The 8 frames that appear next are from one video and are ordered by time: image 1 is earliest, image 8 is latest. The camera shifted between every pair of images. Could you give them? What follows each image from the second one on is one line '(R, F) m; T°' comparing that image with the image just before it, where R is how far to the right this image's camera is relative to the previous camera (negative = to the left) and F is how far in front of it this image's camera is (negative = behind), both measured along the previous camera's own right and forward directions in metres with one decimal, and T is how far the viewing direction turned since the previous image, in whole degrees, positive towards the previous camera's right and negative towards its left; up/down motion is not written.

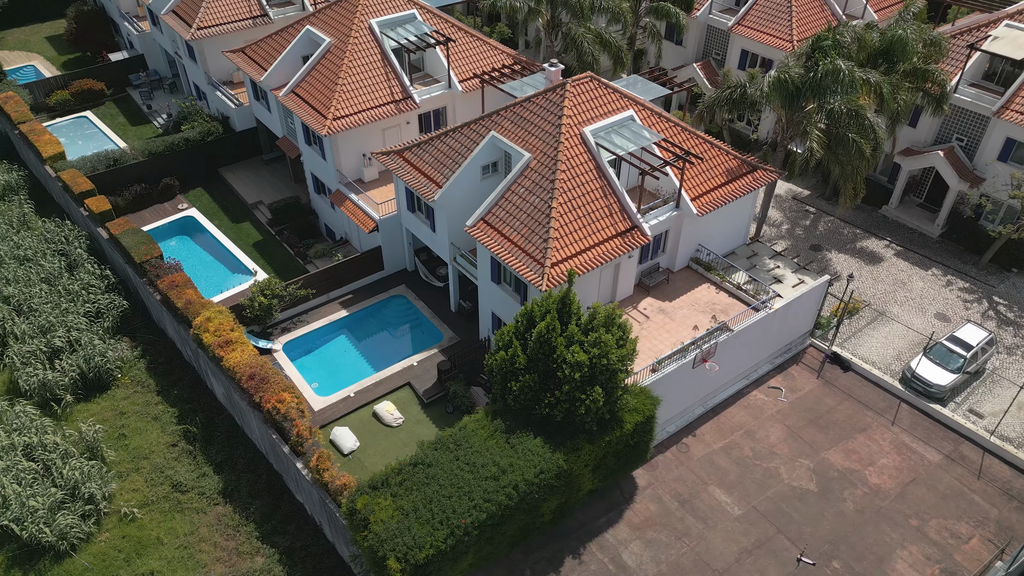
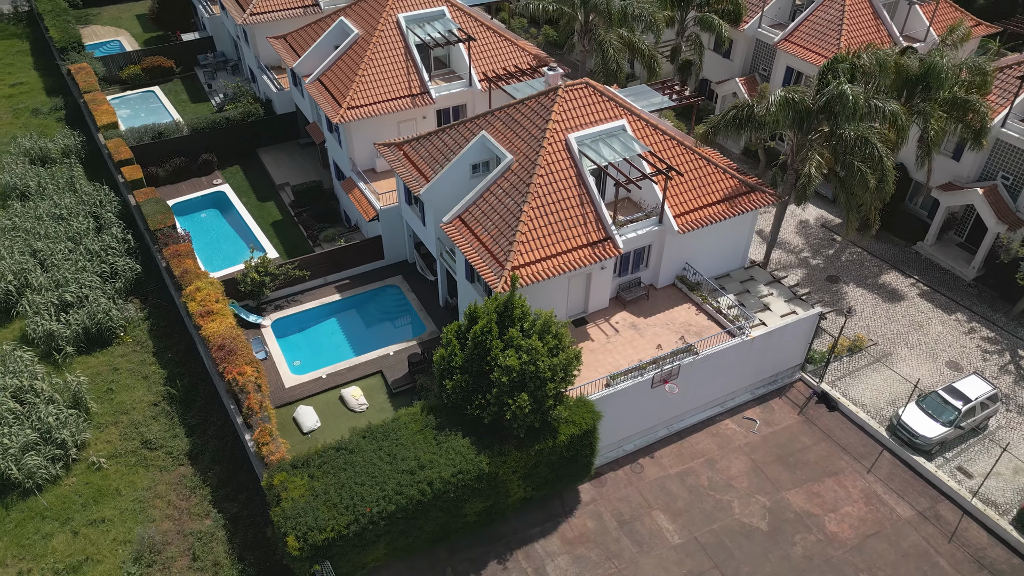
(+4.1, +0.3) m; -7°
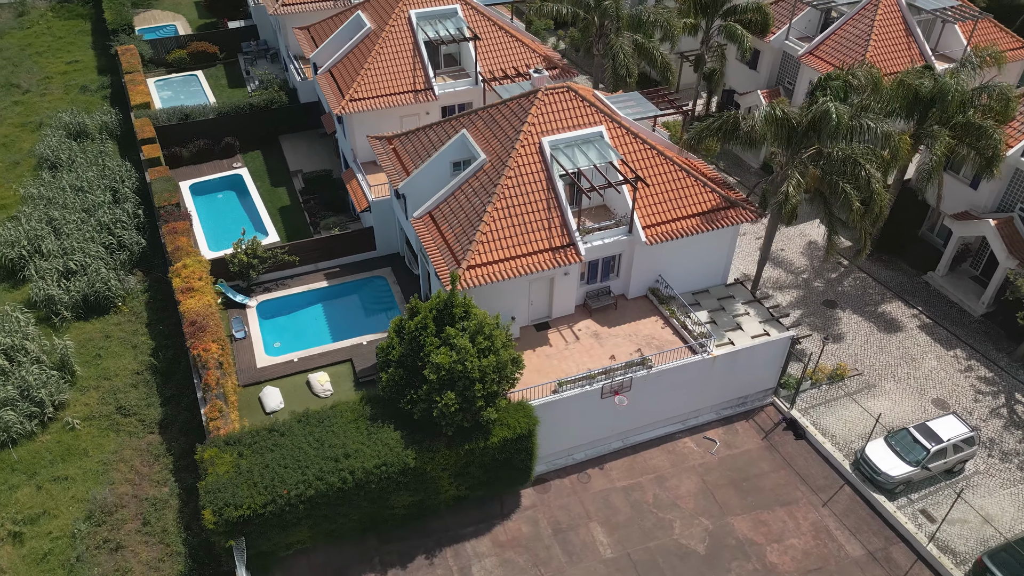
(+3.5, +0.1) m; -5°
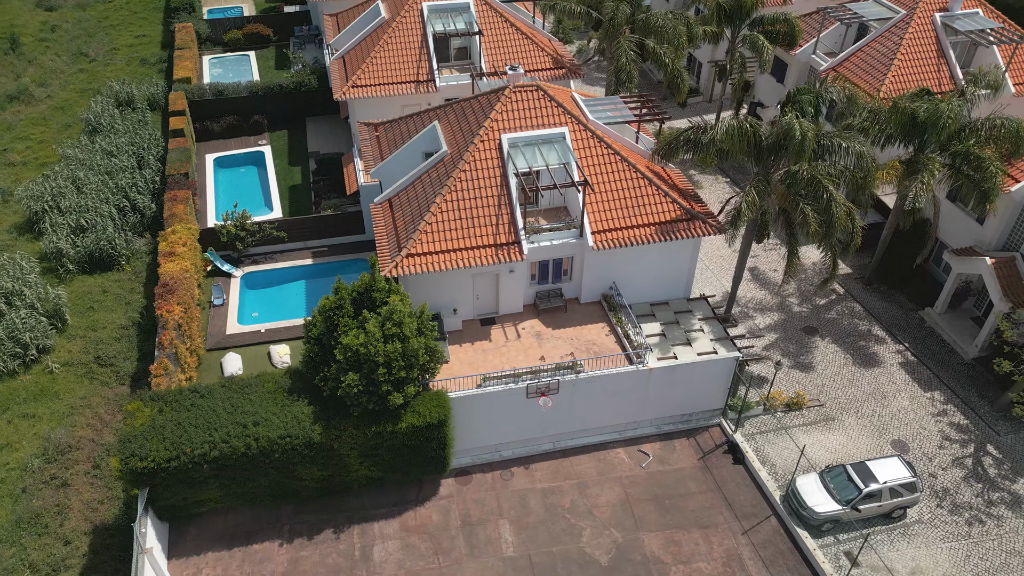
(+4.8, +0.1) m; -7°
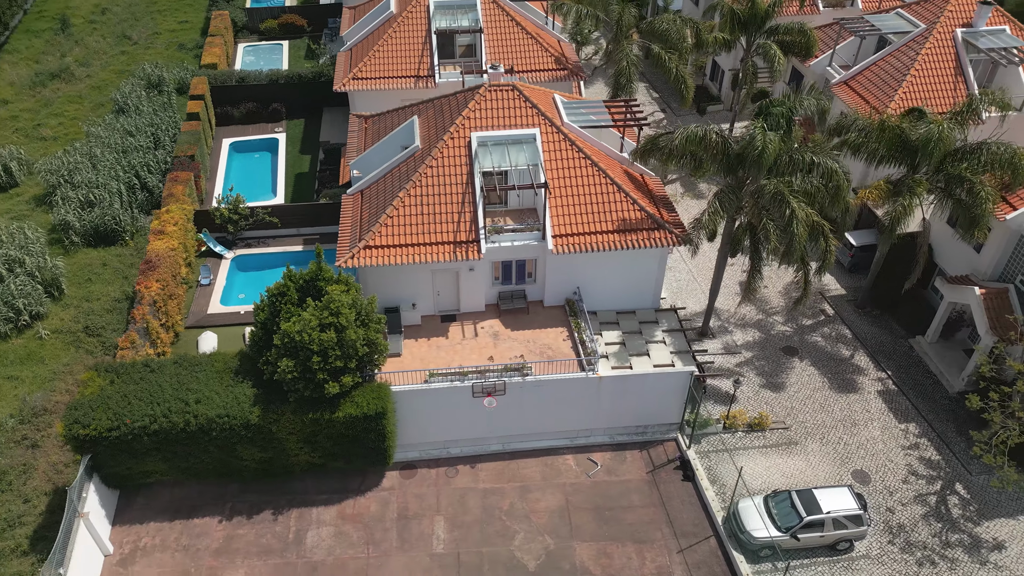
(+3.3, +0.2) m; -5°
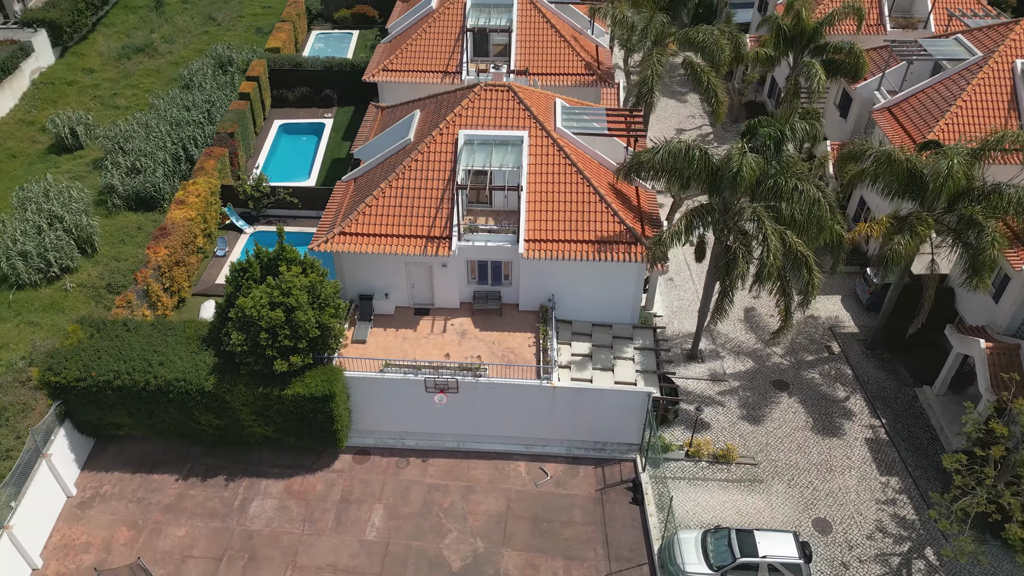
(+4.2, +0.4) m; -7°
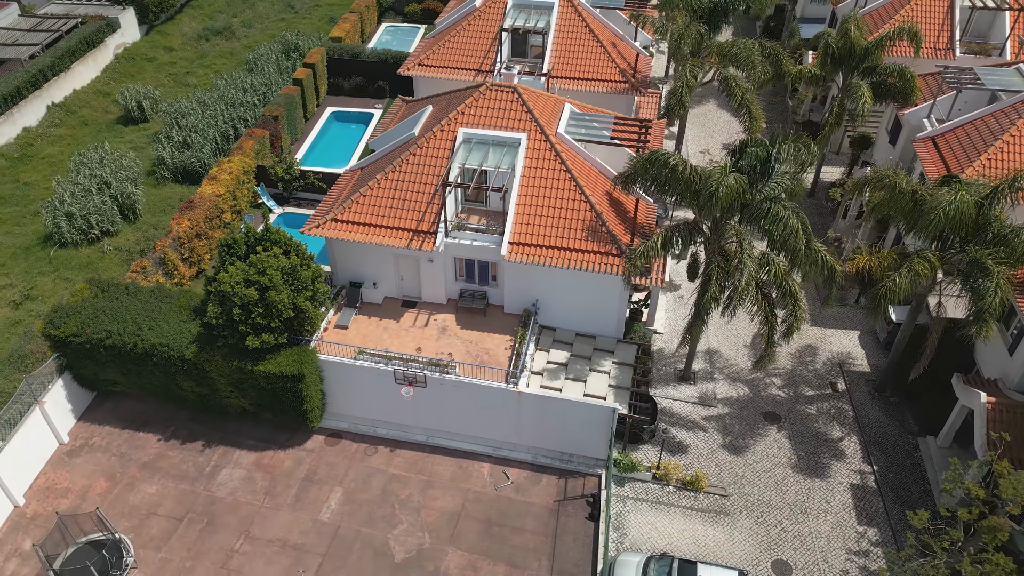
(+3.5, +0.3) m; -7°
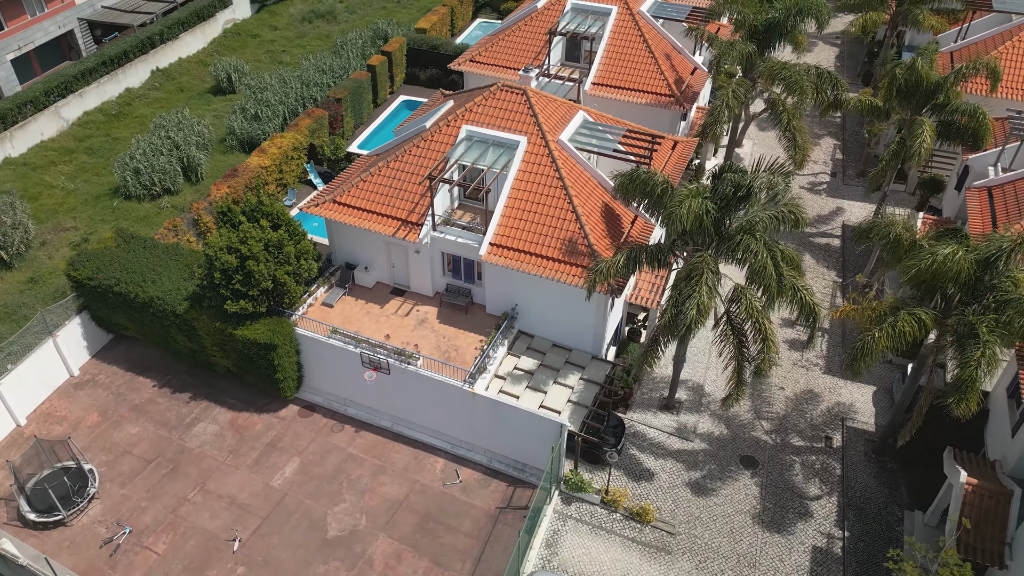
(+4.6, +0.5) m; -9°
